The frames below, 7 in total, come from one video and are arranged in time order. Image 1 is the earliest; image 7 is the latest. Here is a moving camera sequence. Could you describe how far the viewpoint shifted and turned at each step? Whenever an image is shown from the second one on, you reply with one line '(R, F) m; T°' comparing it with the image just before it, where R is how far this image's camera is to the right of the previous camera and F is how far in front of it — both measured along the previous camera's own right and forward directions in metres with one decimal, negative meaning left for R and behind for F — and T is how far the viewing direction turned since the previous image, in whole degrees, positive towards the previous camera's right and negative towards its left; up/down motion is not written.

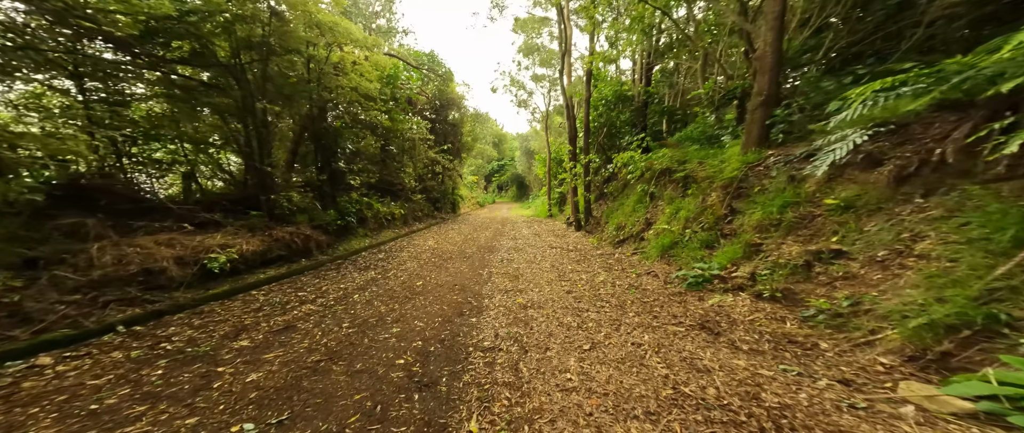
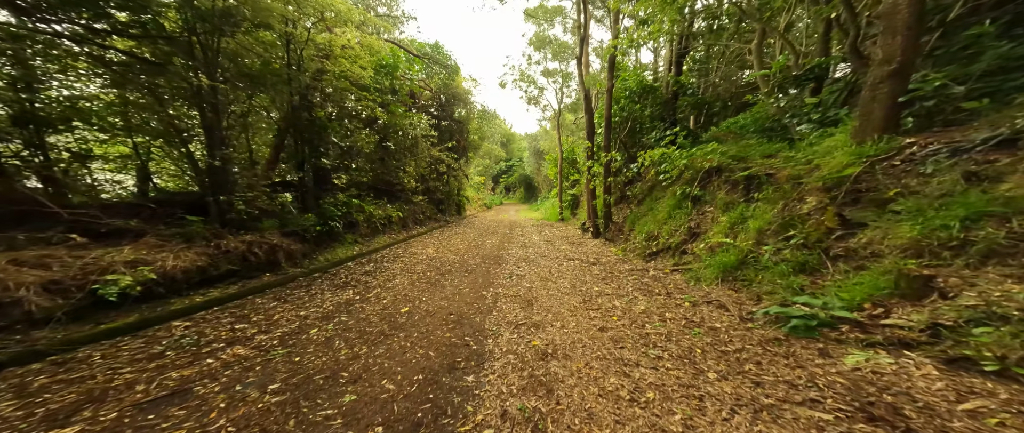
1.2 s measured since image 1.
(-0.1, +1.3) m; -1°
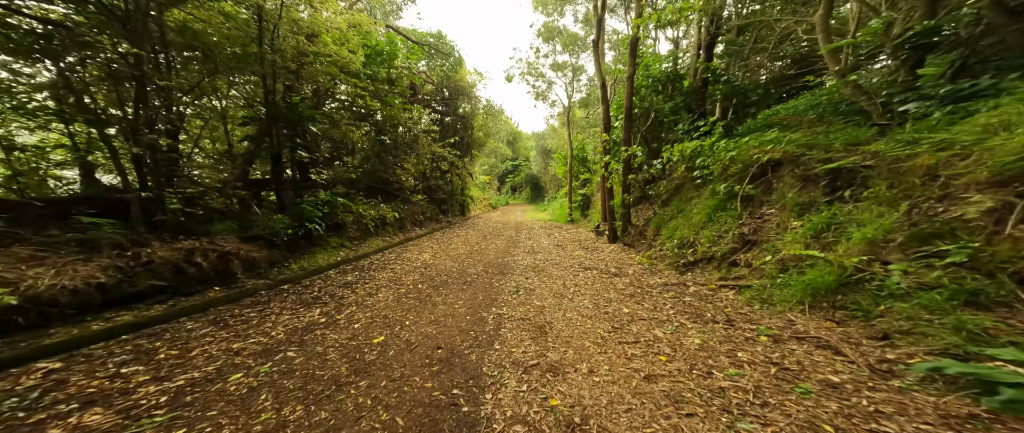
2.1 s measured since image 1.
(0.0, +1.1) m; -1°
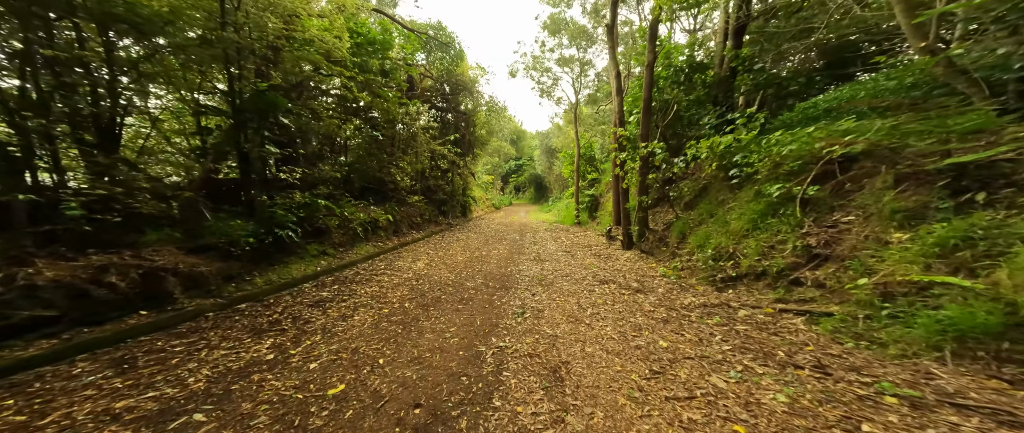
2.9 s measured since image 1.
(0.0, +0.9) m; -1°
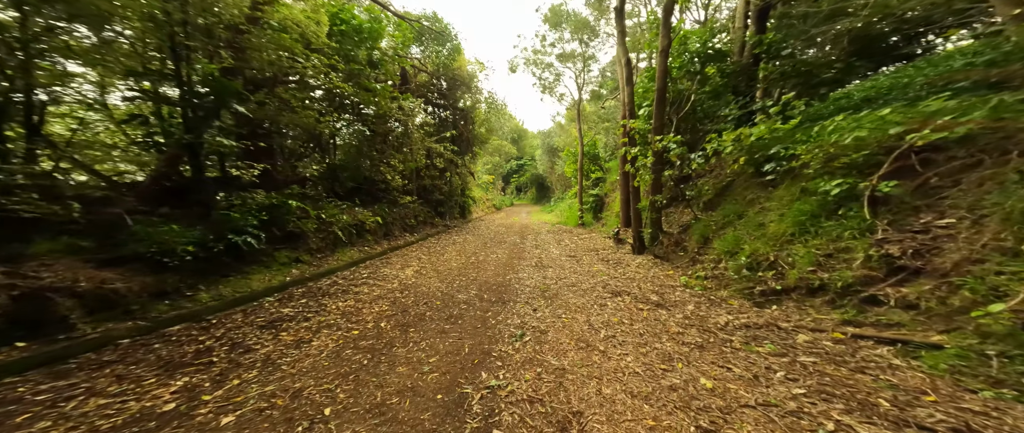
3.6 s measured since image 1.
(+0.1, +0.8) m; 0°
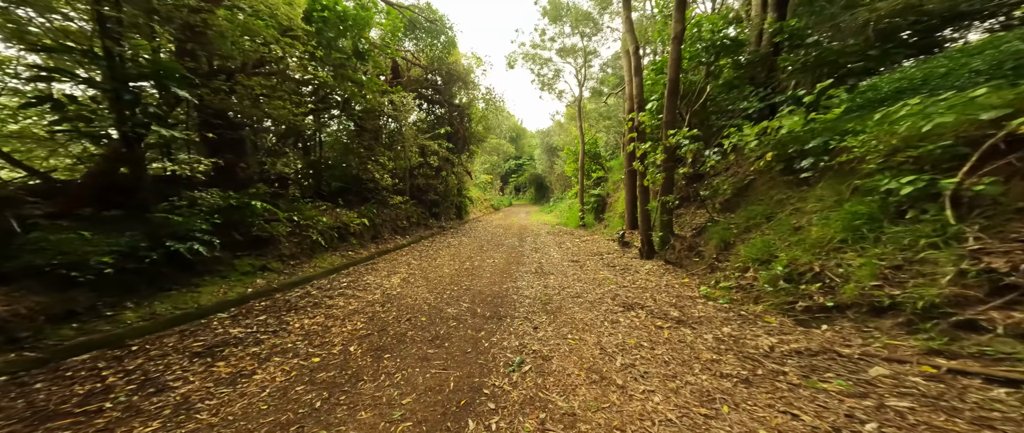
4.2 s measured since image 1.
(0.0, +0.6) m; 0°
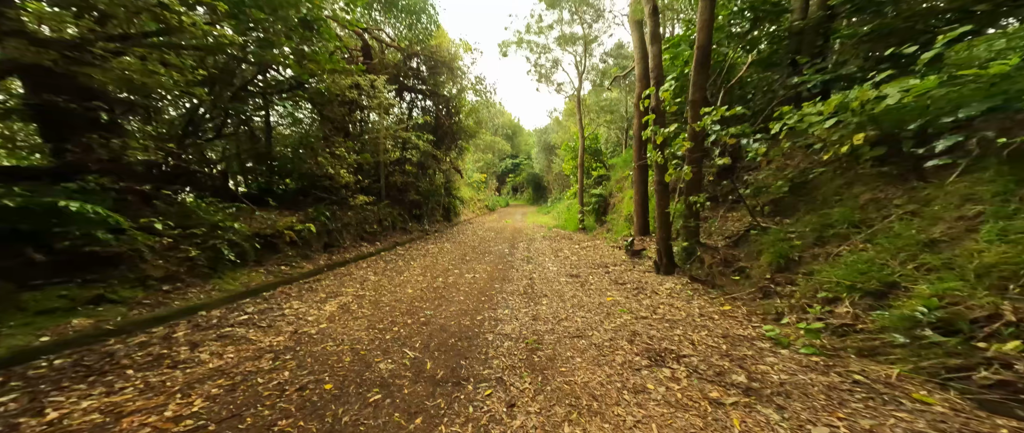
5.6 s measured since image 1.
(+0.3, +1.5) m; 0°
